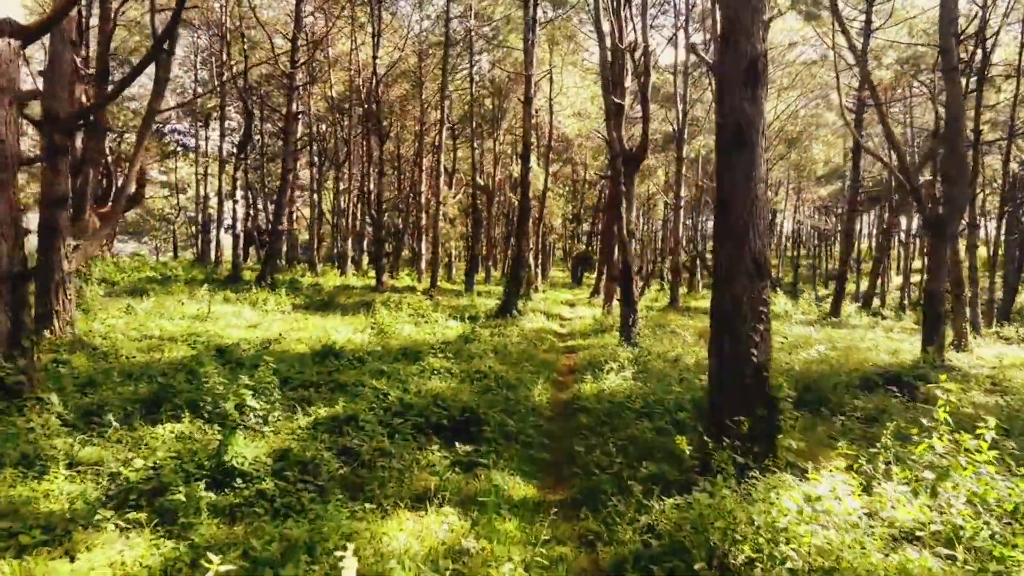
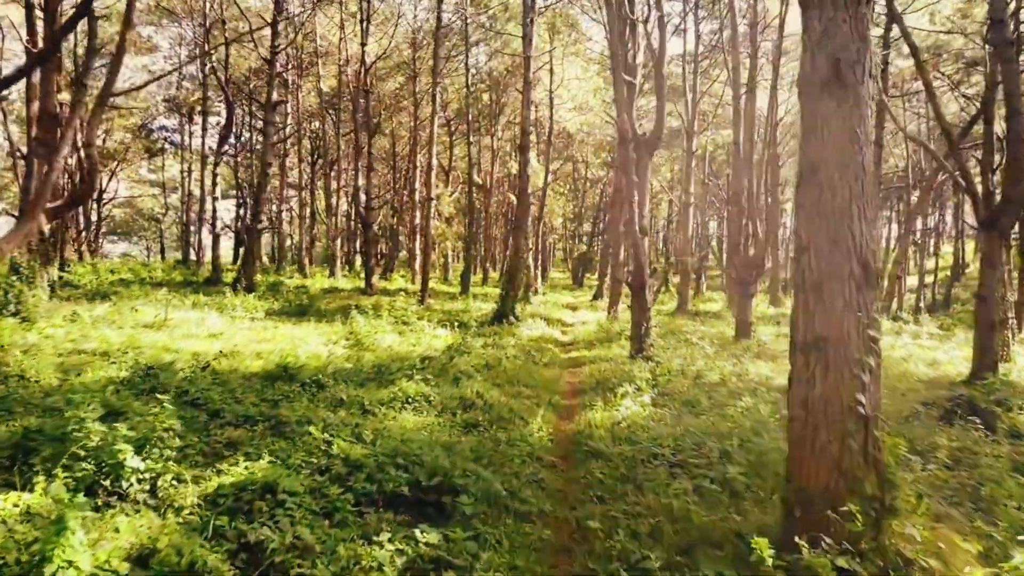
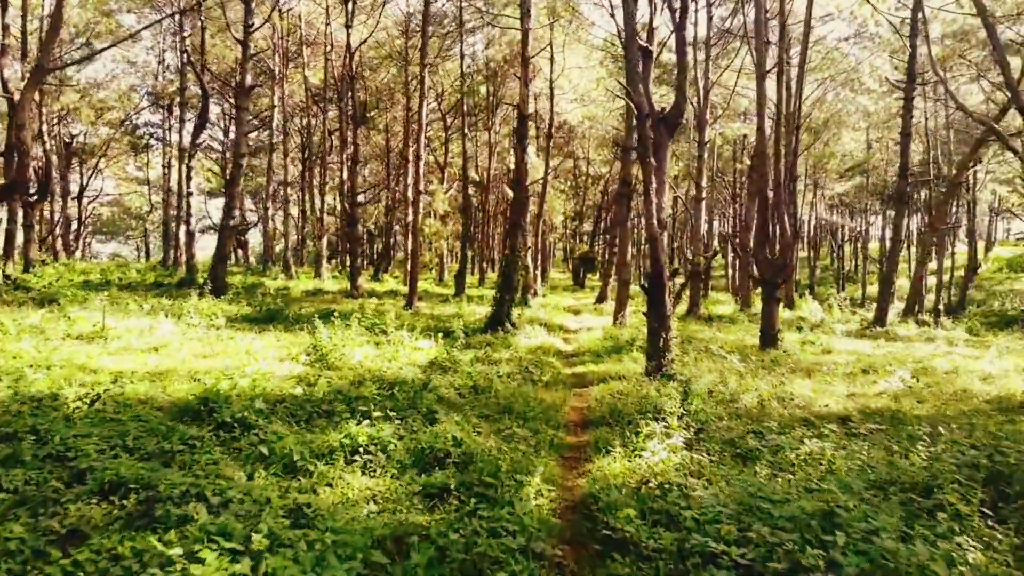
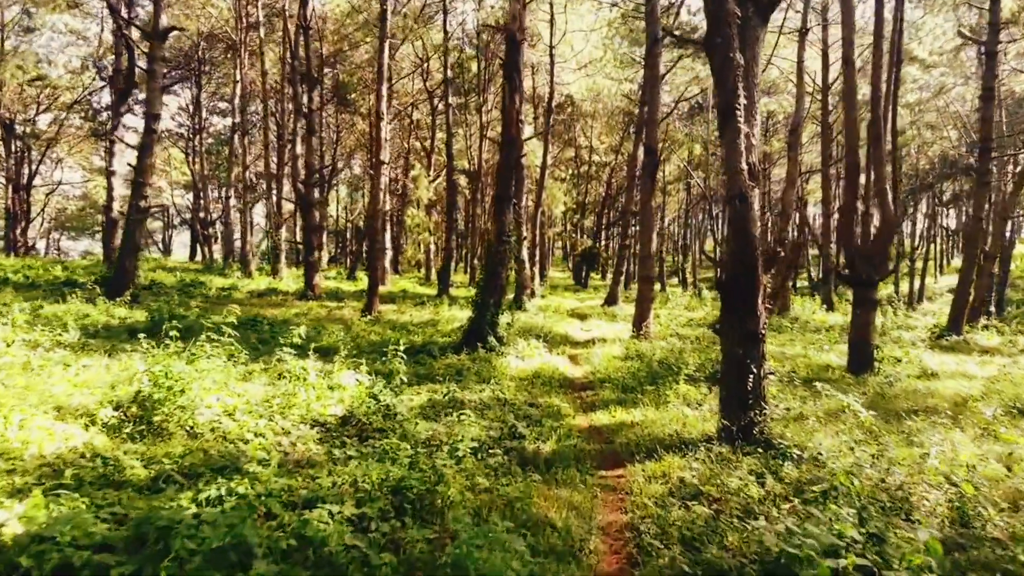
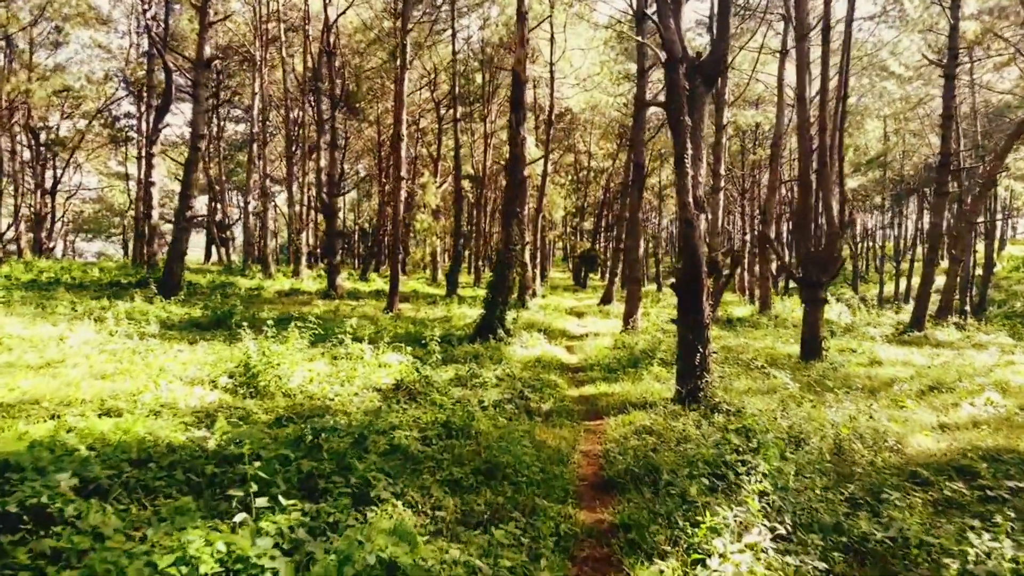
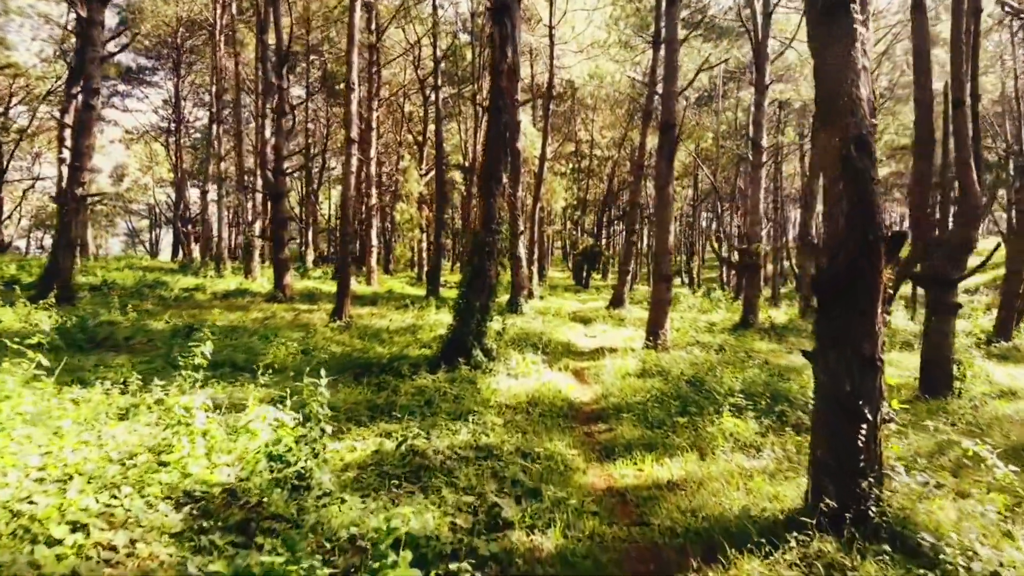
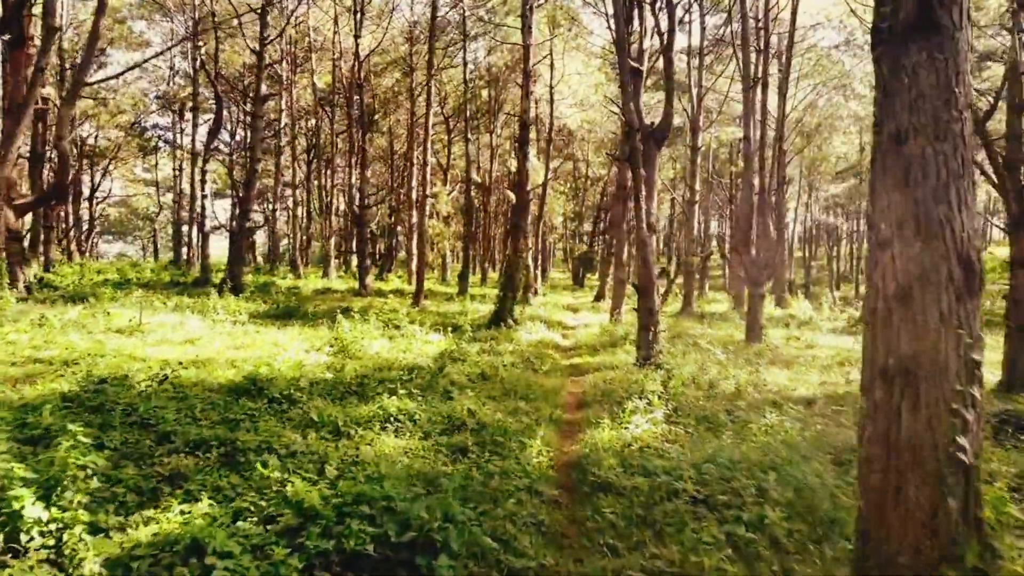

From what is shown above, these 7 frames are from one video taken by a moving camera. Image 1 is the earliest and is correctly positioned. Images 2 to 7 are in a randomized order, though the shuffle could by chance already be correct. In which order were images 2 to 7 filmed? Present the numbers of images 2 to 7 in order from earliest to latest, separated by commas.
2, 7, 3, 5, 4, 6
